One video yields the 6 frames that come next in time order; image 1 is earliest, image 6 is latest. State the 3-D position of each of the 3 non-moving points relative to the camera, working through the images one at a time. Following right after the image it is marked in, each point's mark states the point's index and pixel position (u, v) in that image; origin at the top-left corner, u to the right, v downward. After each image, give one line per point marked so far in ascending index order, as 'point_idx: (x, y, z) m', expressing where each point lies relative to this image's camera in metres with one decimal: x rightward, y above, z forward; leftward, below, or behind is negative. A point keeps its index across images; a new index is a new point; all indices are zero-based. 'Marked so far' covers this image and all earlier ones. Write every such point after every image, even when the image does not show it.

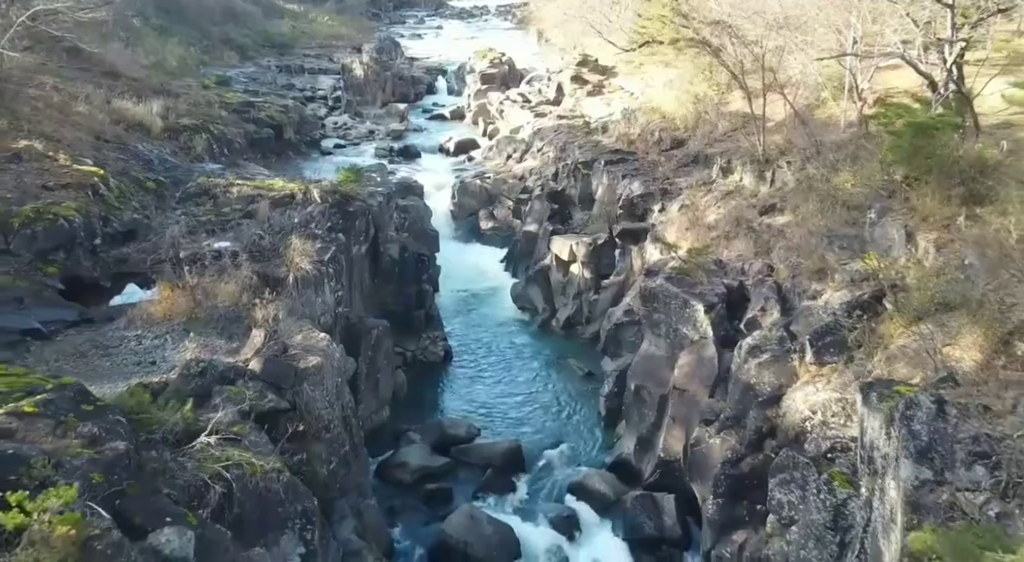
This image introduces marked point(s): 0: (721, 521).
0: (+3.2, -3.6, +13.3) m
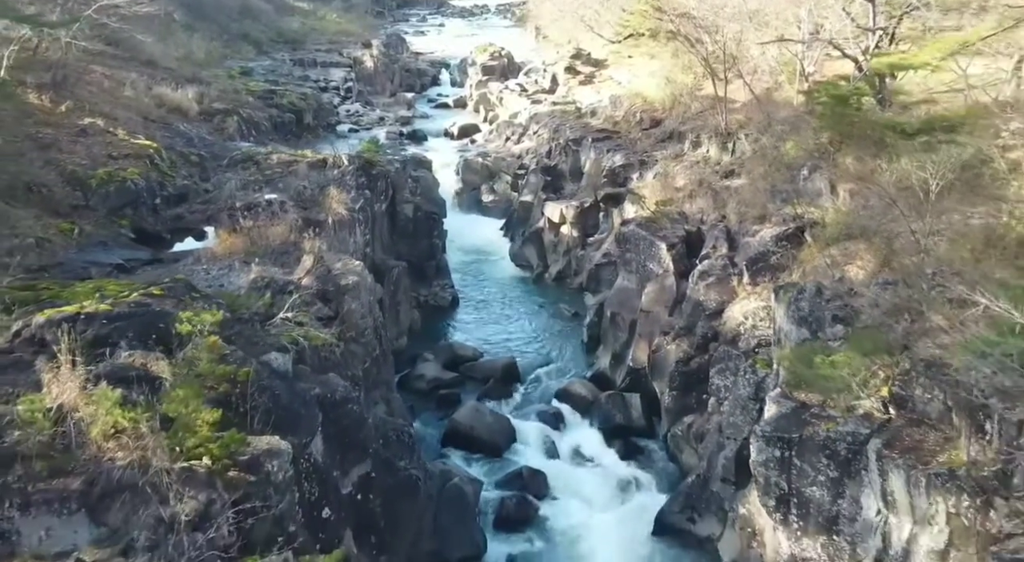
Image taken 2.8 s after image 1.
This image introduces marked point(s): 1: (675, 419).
0: (+3.1, -2.4, +16.8) m
1: (+3.1, -2.6, +16.7) m
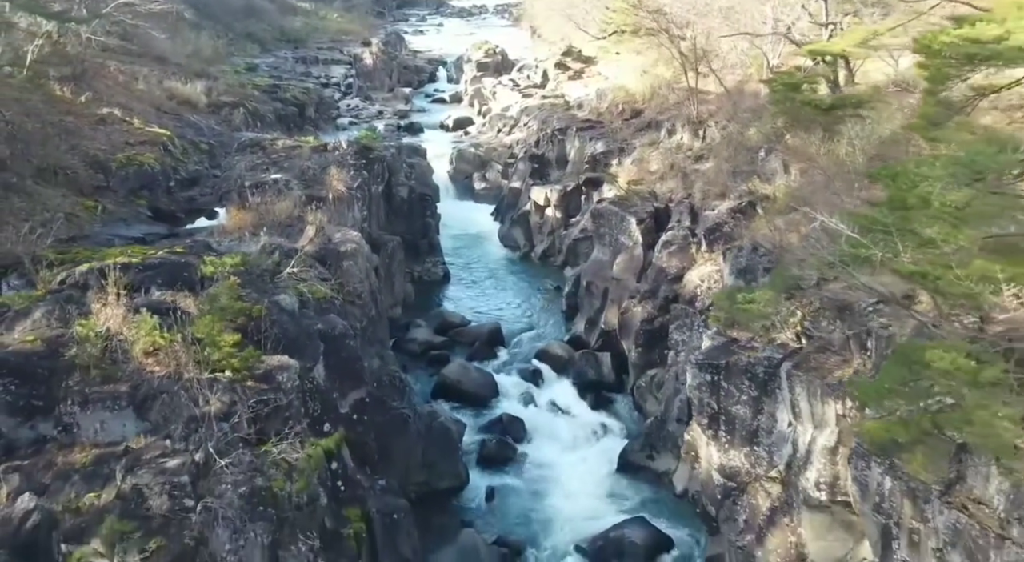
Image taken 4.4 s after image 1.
0: (+2.7, -1.7, +18.7) m
1: (+2.7, -1.9, +18.7) m
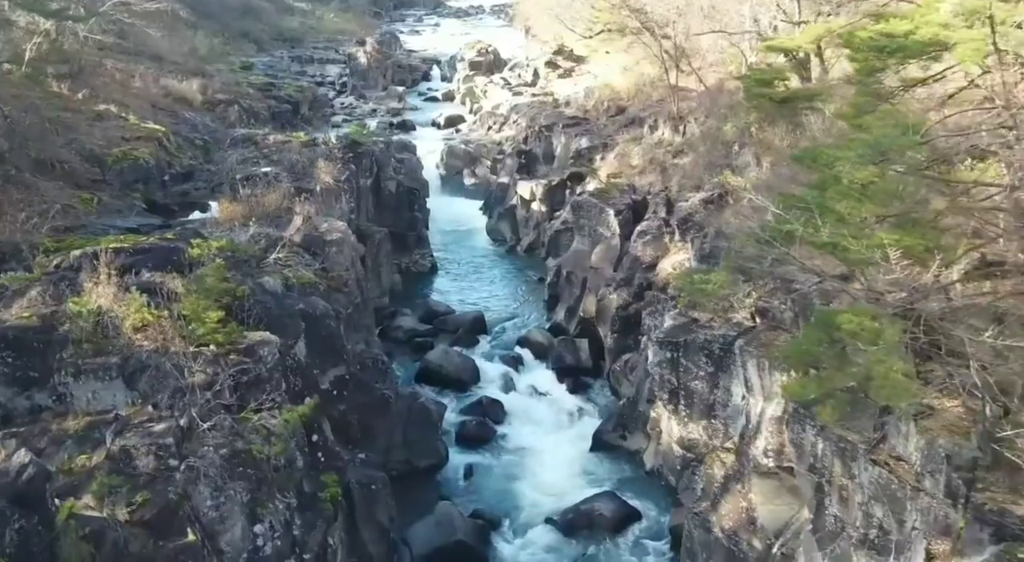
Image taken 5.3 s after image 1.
0: (+2.3, -1.5, +19.4) m
1: (+2.3, -1.7, +19.4) m
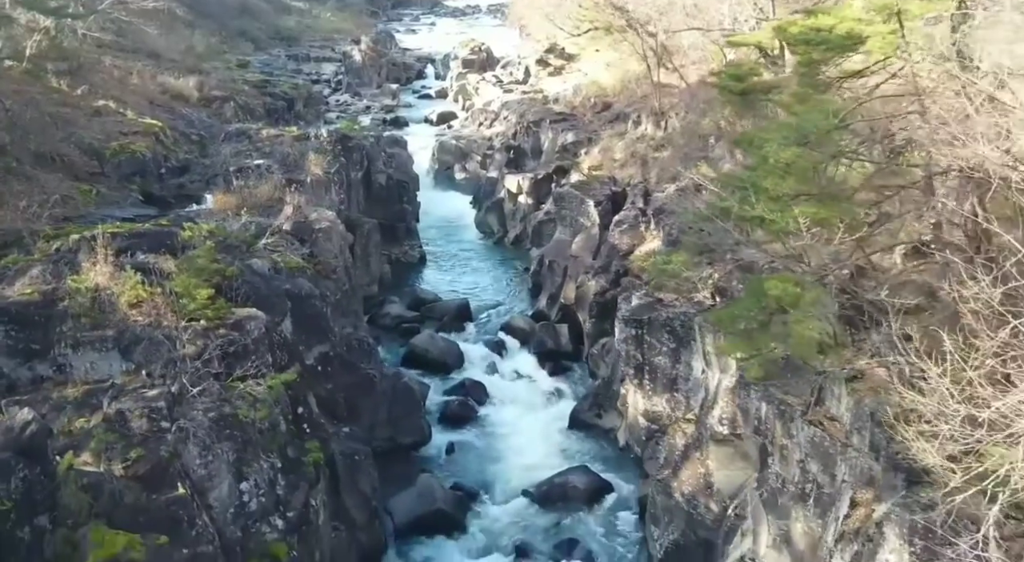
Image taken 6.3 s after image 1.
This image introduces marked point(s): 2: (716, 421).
0: (+1.9, -1.2, +20.2) m
1: (+1.9, -1.4, +20.2) m
2: (+3.0, -2.0, +12.7) m
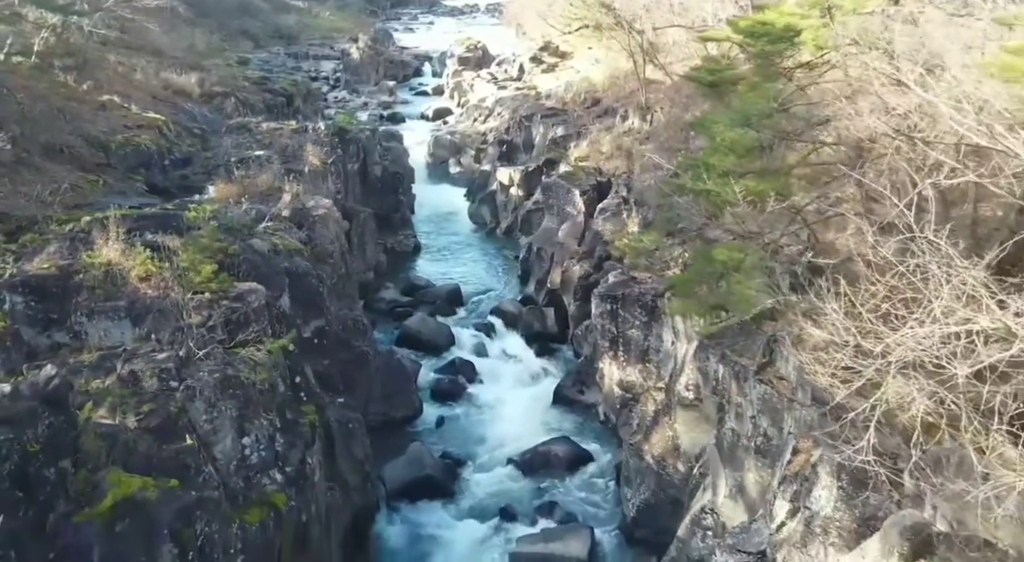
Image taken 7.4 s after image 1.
0: (+1.6, -0.8, +21.2) m
1: (+1.6, -1.0, +21.2) m
2: (+2.7, -1.7, +13.7) m
